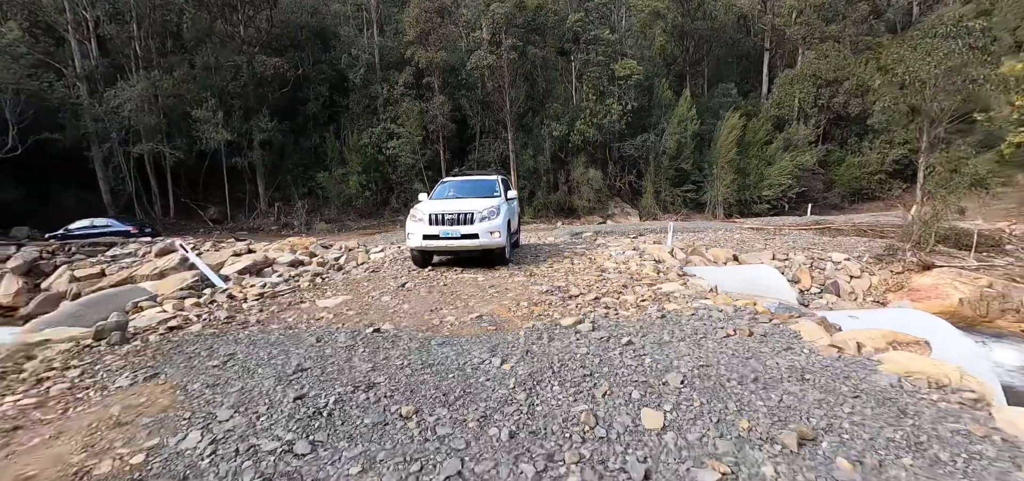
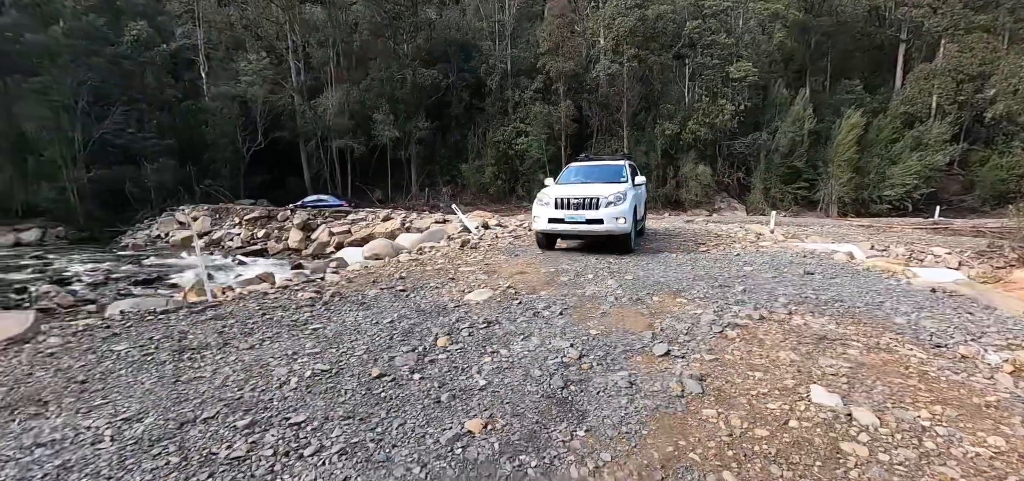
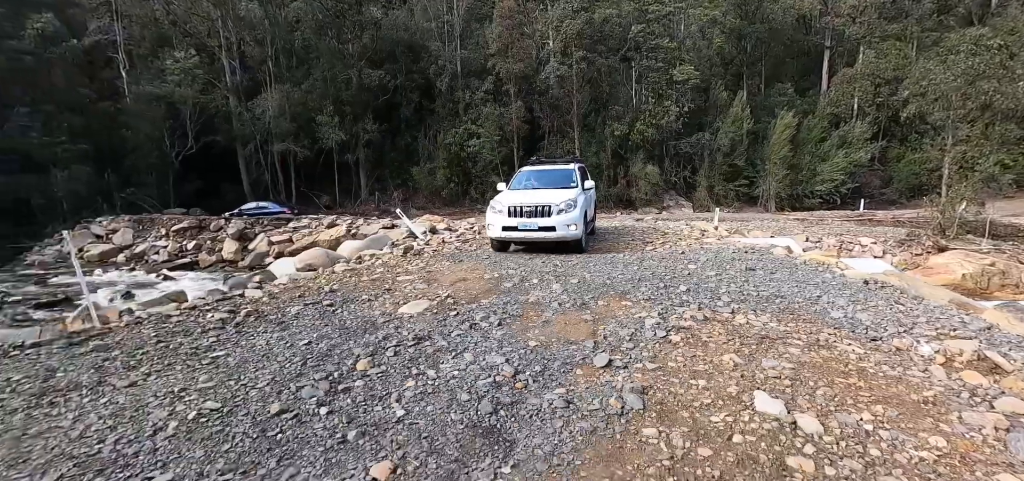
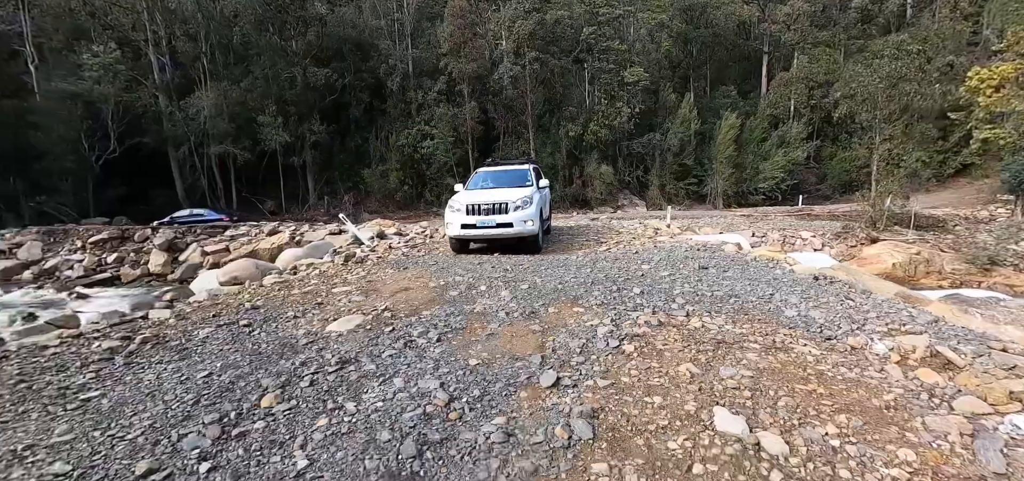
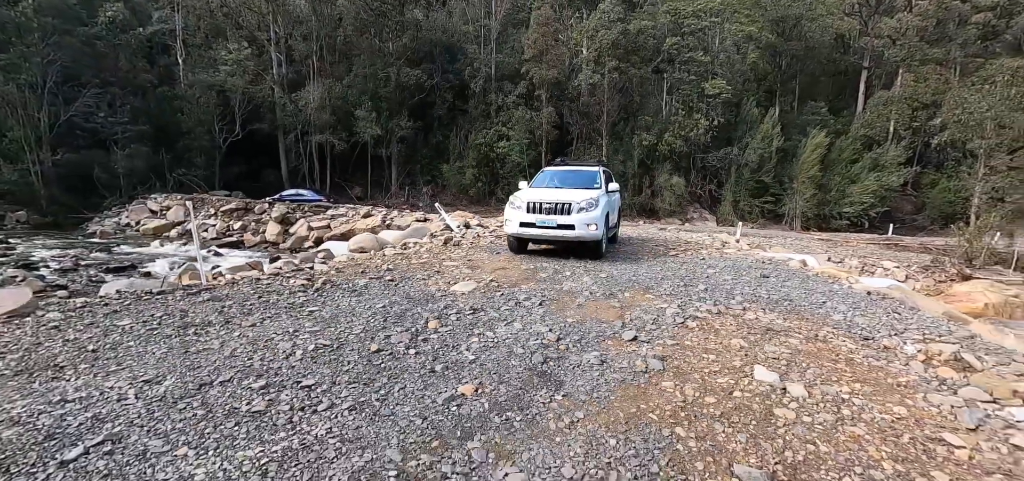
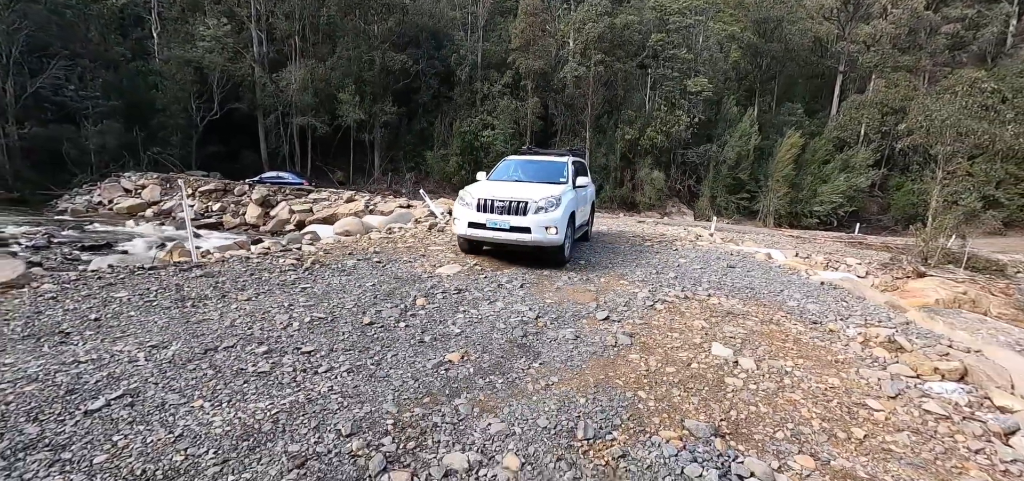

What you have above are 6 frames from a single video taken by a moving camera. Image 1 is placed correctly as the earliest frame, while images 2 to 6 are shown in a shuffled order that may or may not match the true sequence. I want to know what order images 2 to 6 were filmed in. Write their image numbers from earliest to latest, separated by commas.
4, 3, 2, 5, 6
